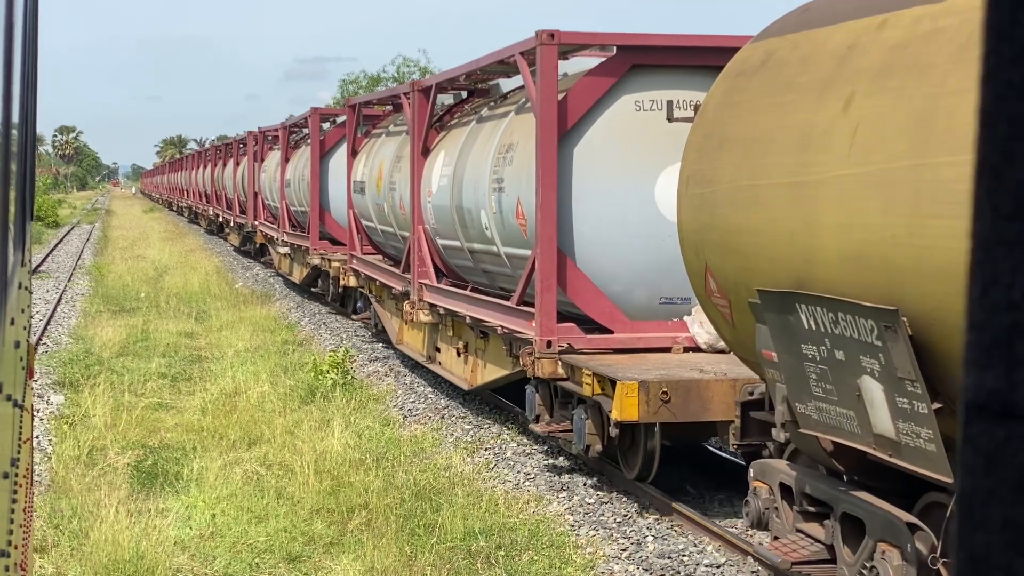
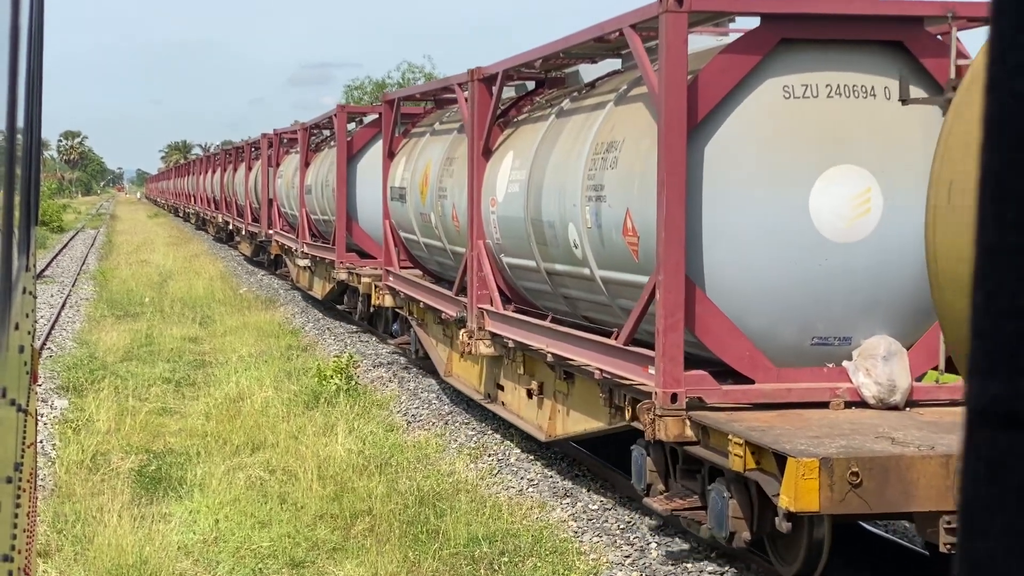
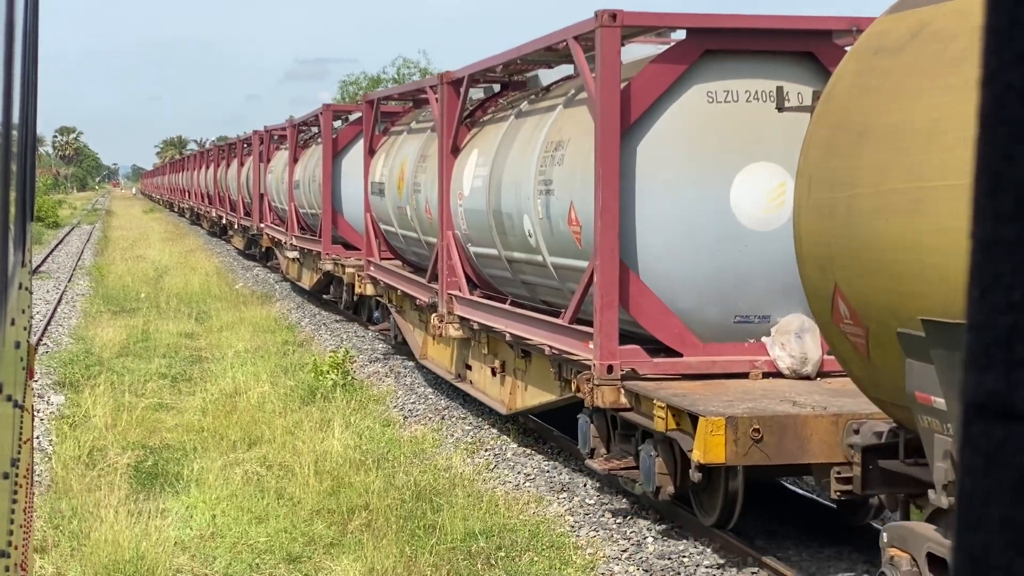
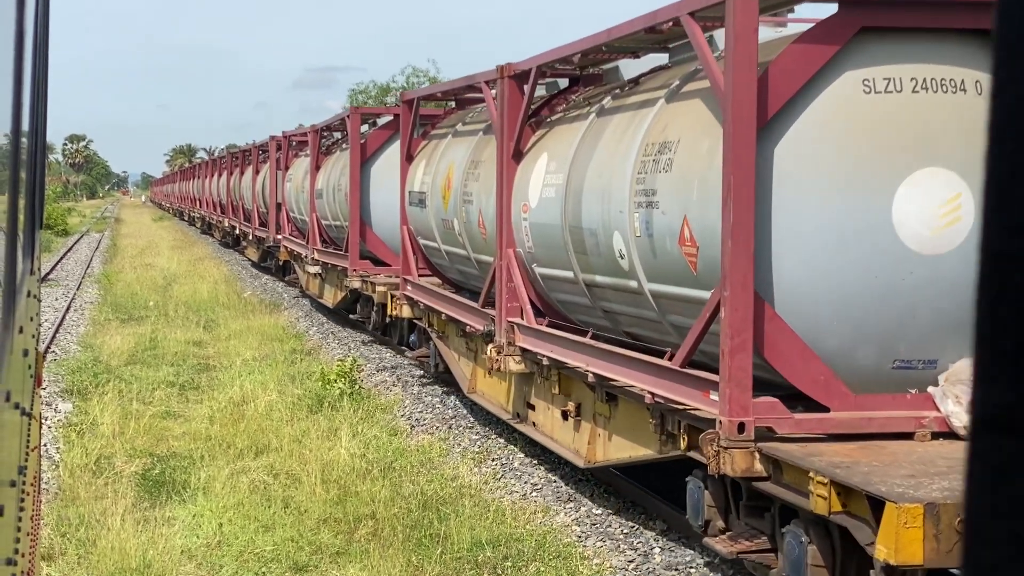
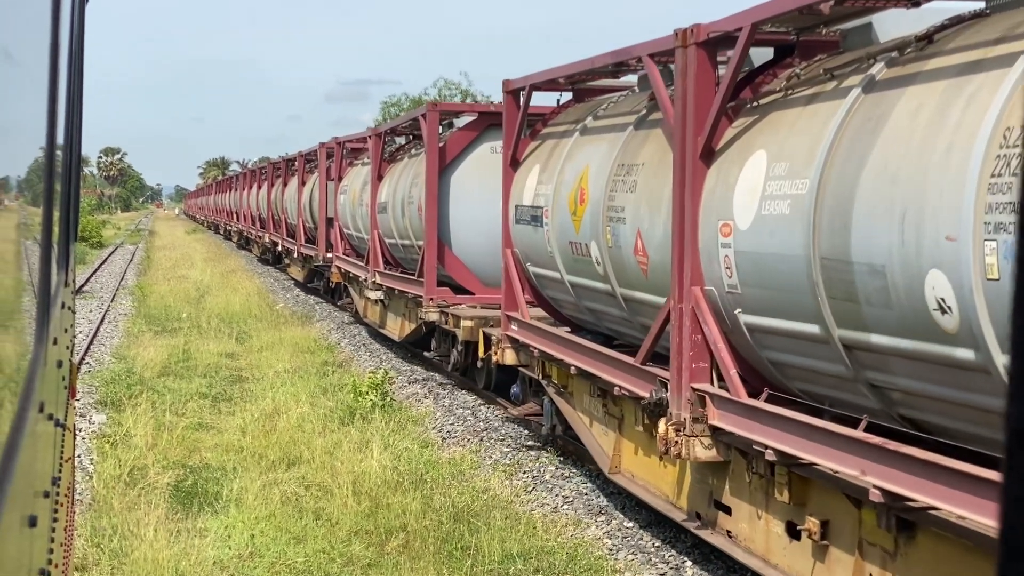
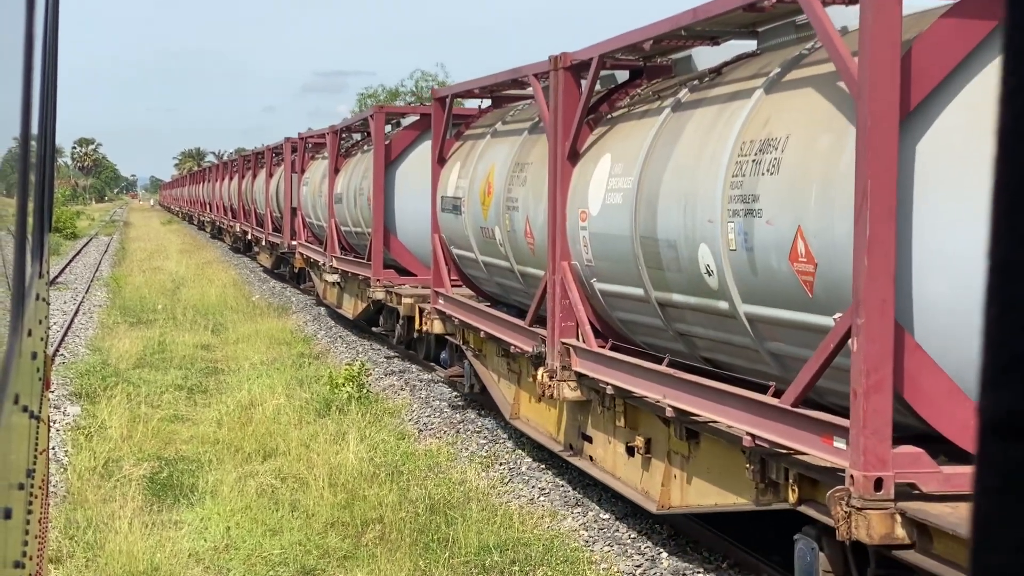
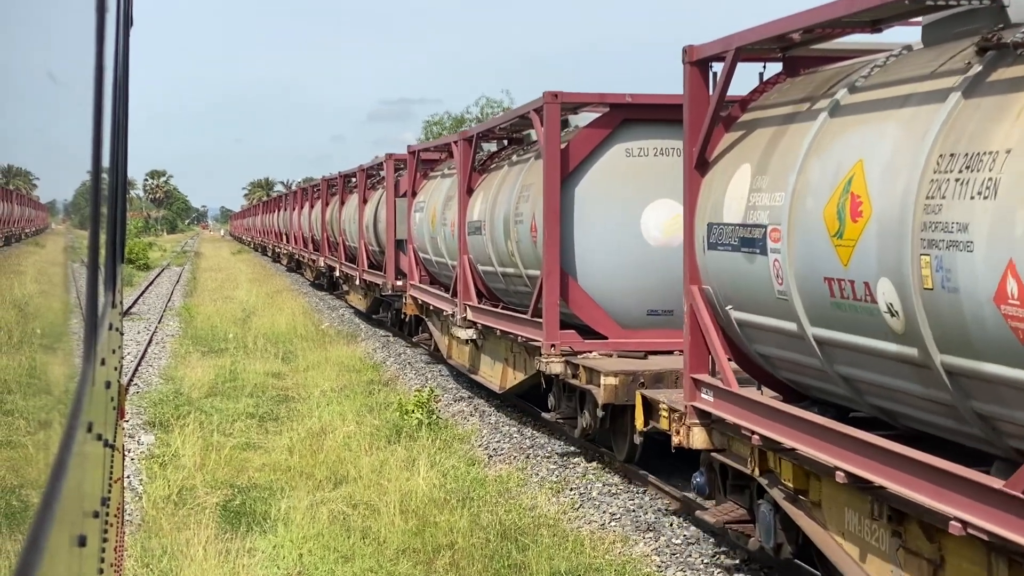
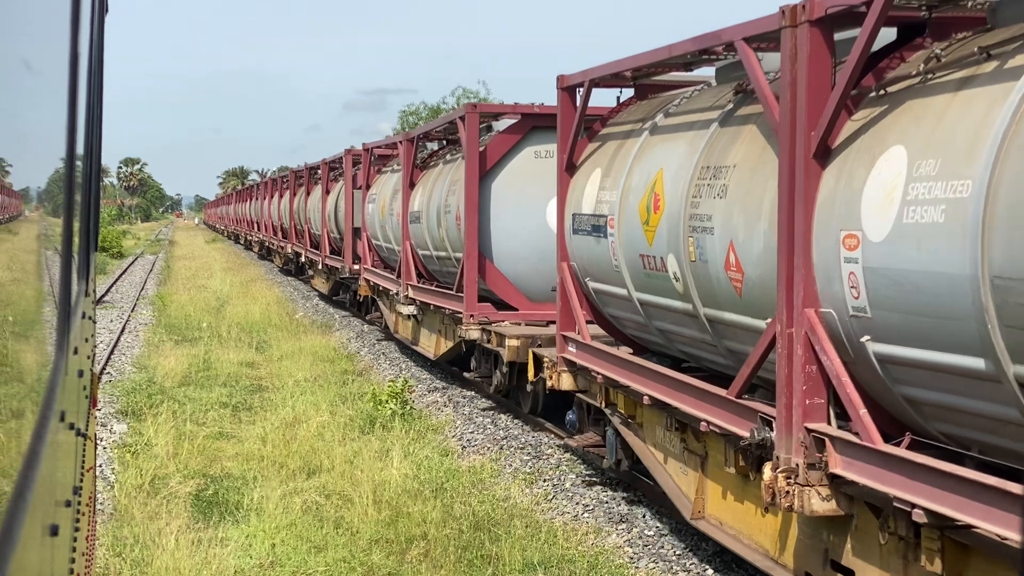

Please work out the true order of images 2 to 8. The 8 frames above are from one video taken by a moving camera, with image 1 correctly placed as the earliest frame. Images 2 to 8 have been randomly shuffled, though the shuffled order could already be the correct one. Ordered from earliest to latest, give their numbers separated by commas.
3, 2, 4, 6, 5, 8, 7
